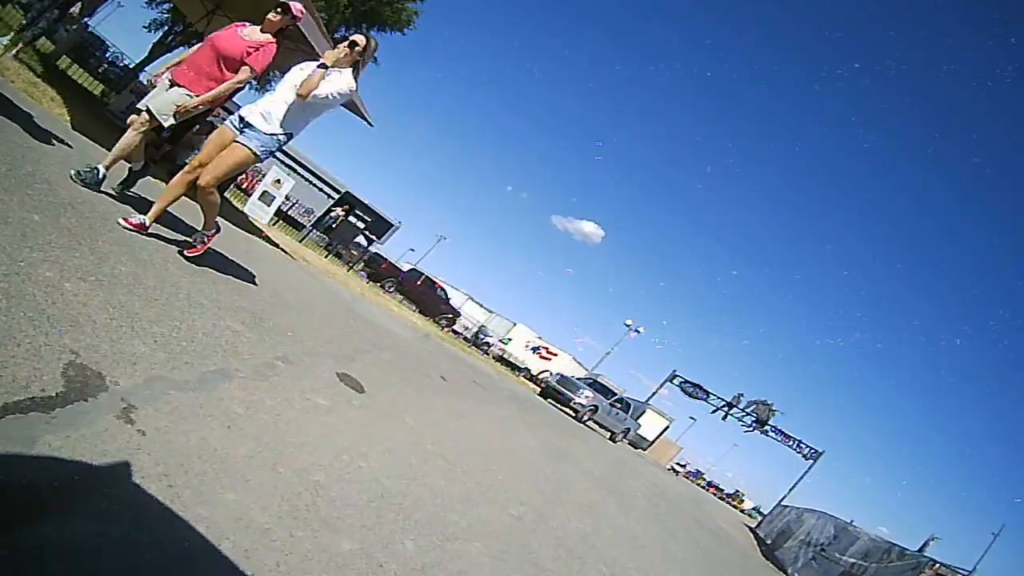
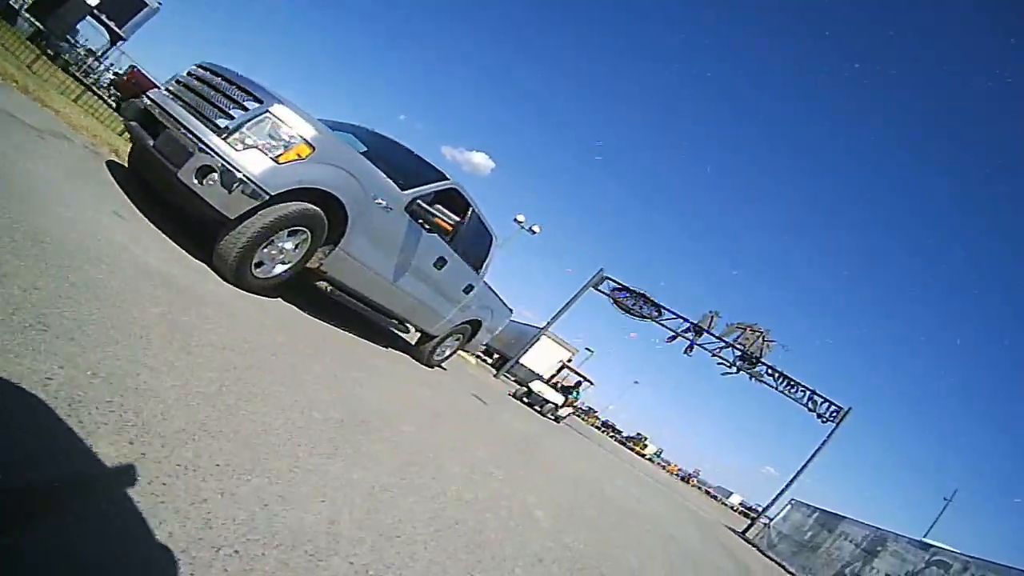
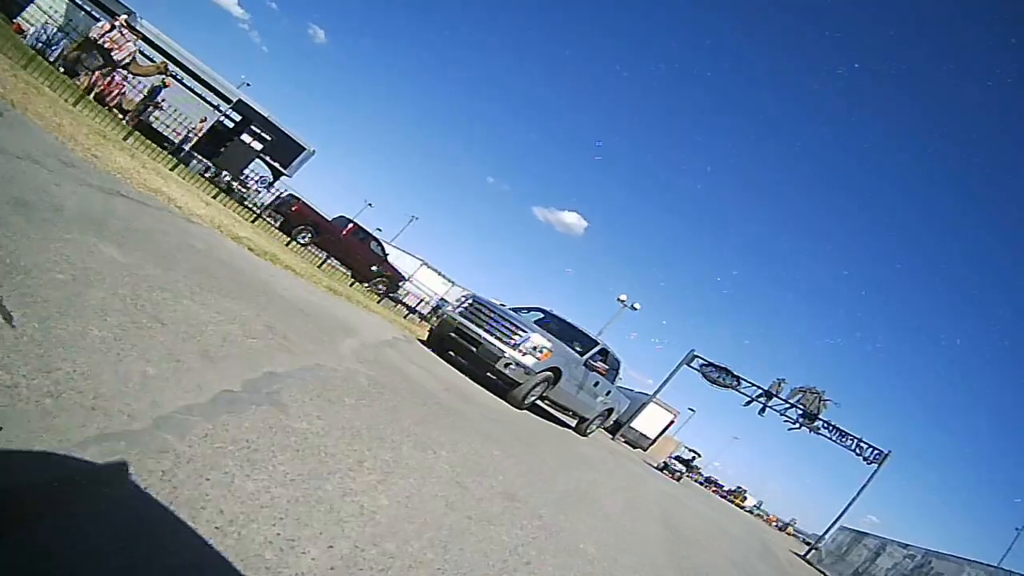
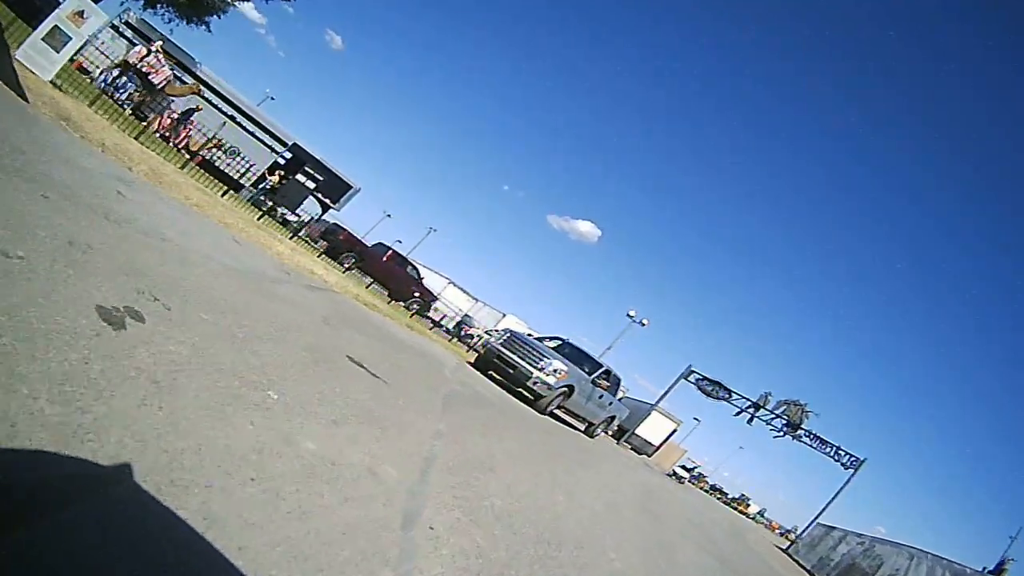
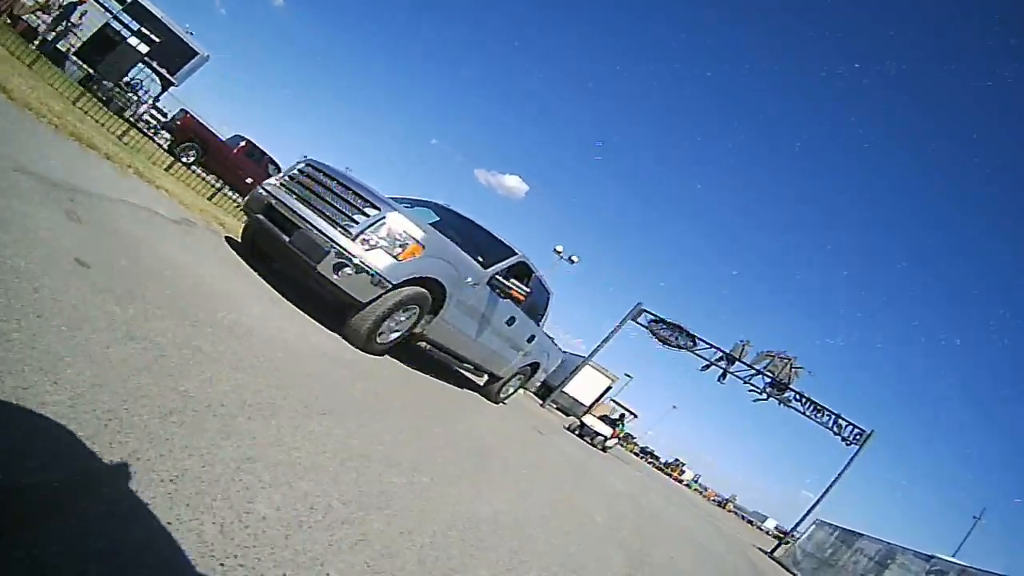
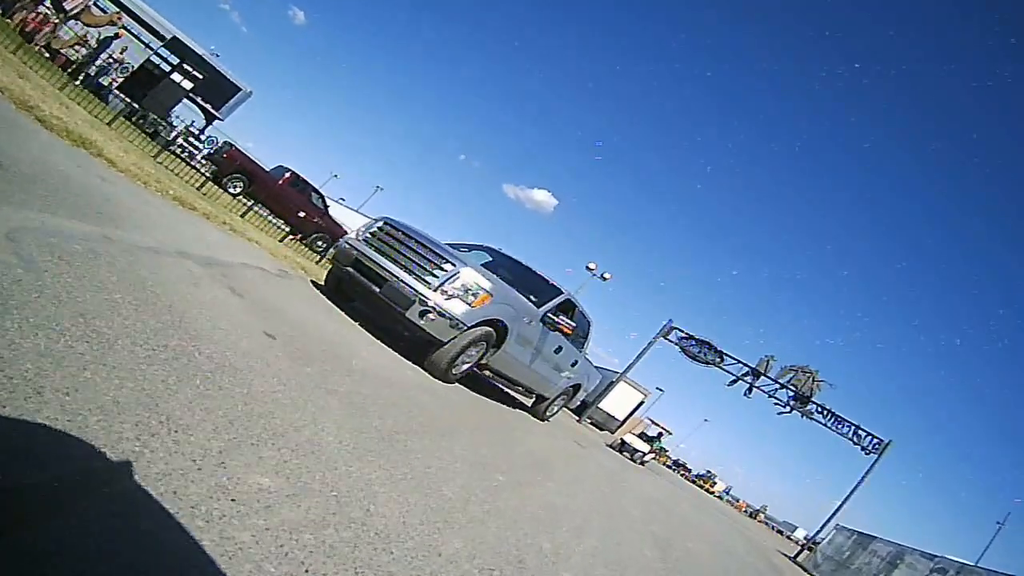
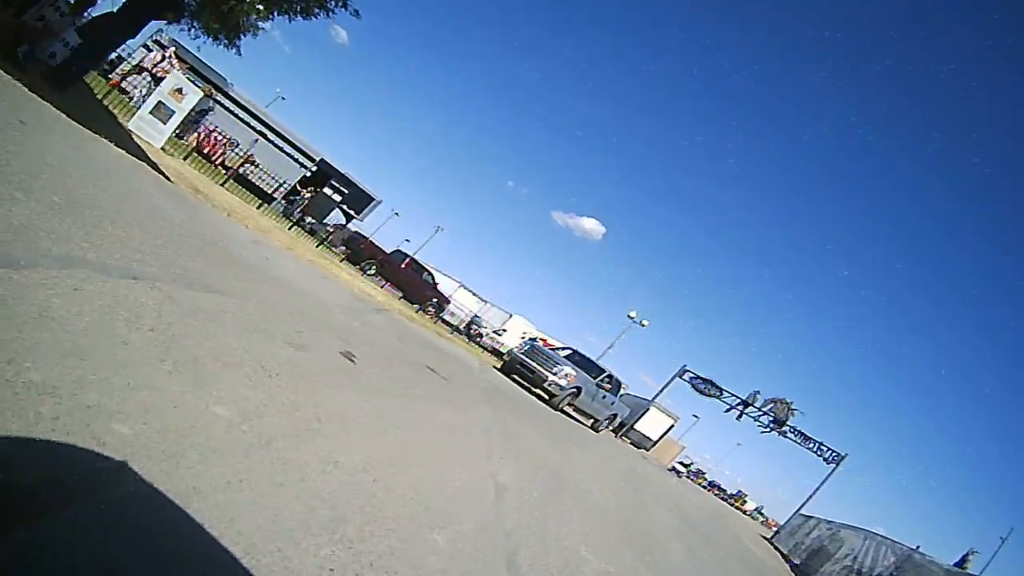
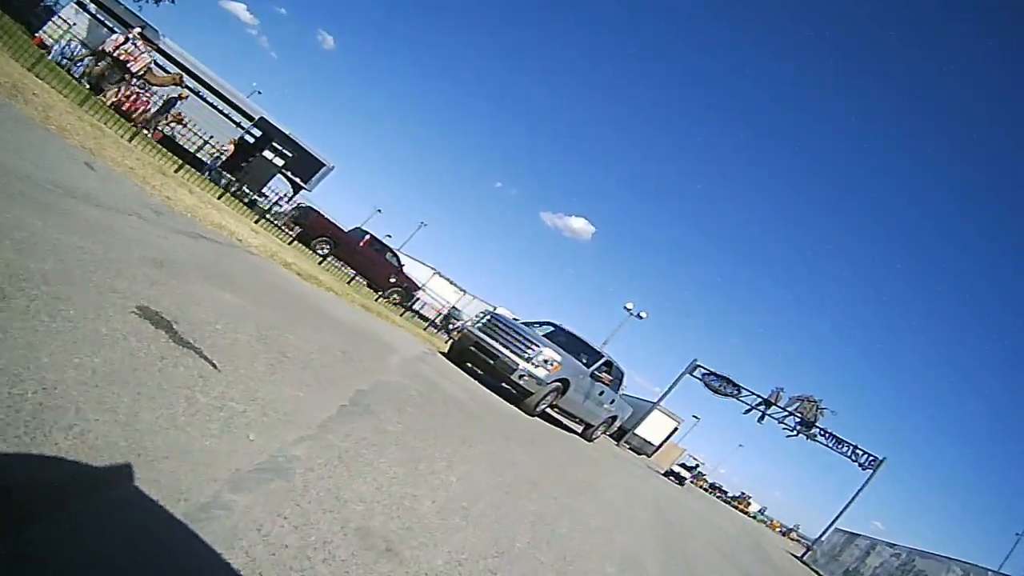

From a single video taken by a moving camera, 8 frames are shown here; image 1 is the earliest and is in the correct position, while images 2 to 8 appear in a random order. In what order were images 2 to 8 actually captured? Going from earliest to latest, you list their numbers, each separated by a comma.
7, 4, 8, 3, 6, 5, 2
